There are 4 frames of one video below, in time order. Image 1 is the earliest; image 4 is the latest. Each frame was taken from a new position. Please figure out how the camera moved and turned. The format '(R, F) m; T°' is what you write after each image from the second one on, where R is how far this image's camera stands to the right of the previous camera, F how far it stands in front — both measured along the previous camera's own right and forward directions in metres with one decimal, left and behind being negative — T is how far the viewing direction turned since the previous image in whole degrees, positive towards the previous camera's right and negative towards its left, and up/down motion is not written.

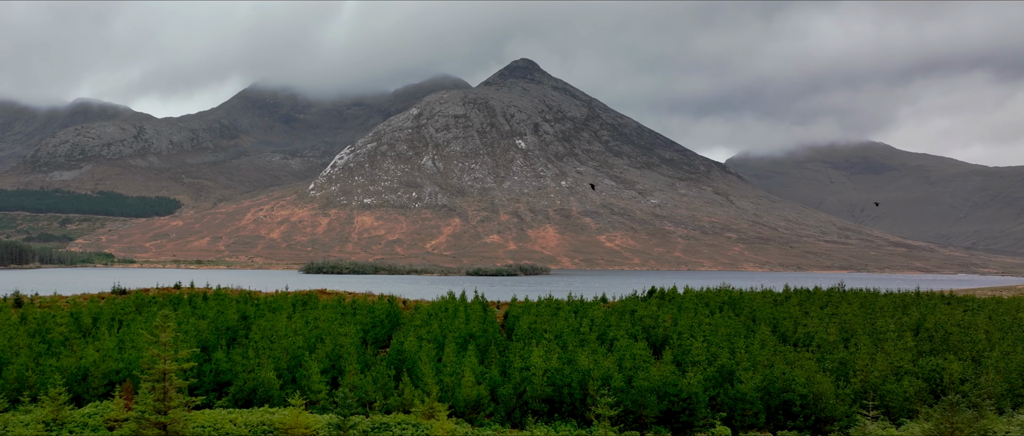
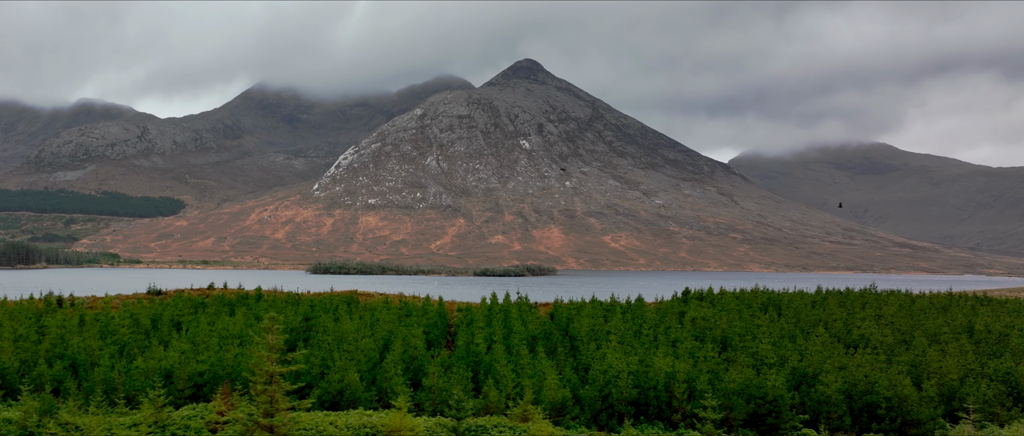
(-2.3, 0.0) m; 0°
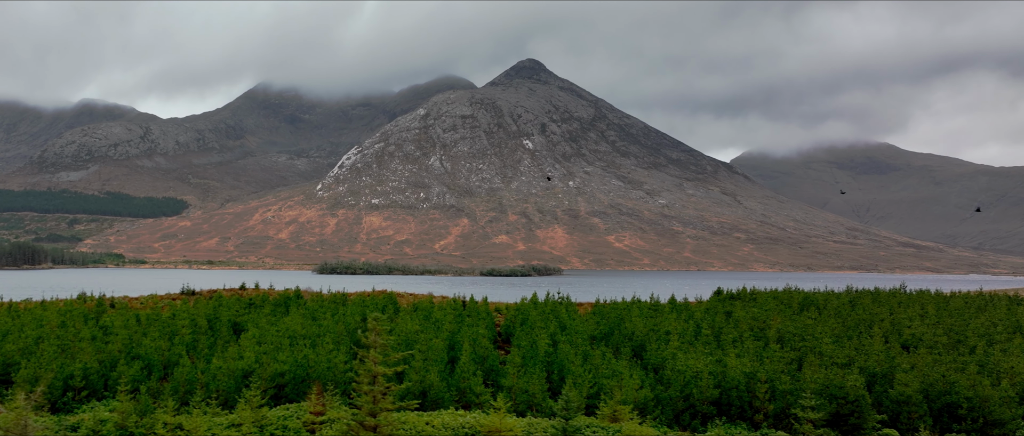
(-2.2, 0.0) m; 0°
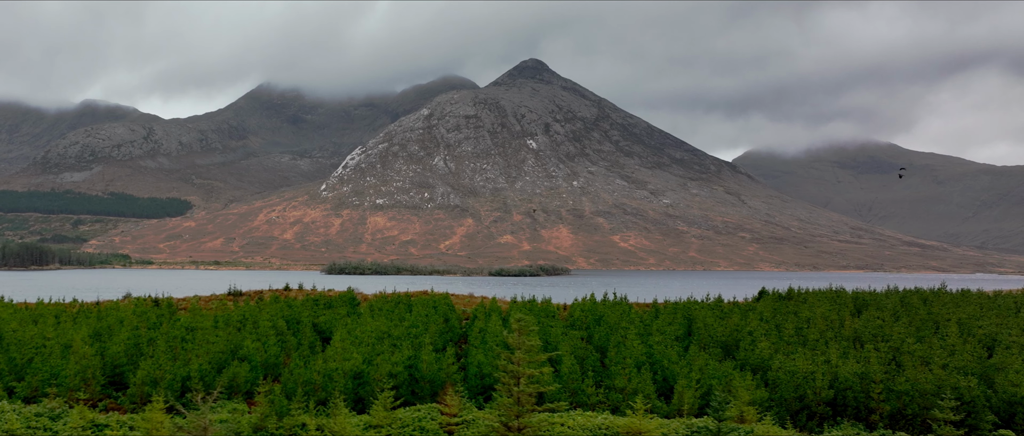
(-3.1, 0.0) m; 0°
